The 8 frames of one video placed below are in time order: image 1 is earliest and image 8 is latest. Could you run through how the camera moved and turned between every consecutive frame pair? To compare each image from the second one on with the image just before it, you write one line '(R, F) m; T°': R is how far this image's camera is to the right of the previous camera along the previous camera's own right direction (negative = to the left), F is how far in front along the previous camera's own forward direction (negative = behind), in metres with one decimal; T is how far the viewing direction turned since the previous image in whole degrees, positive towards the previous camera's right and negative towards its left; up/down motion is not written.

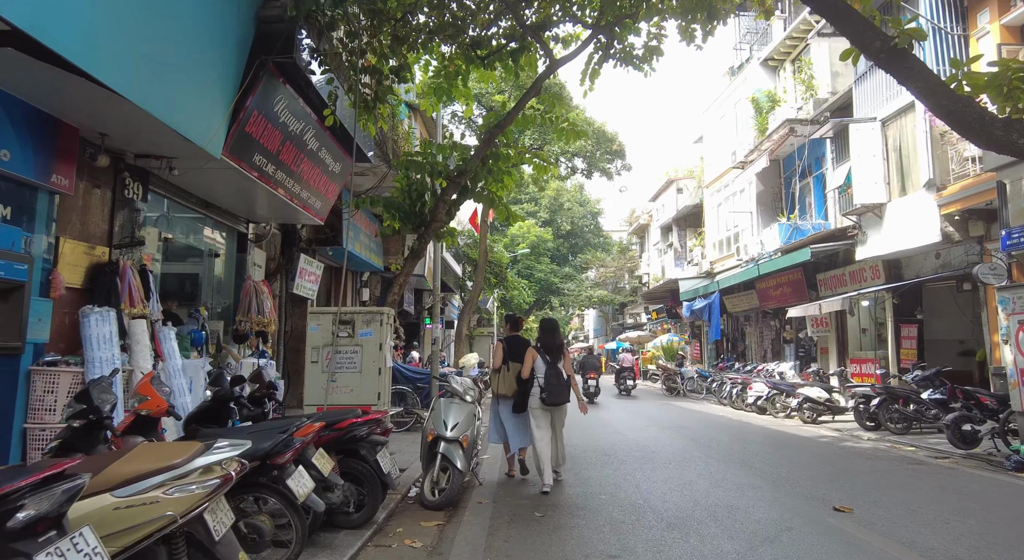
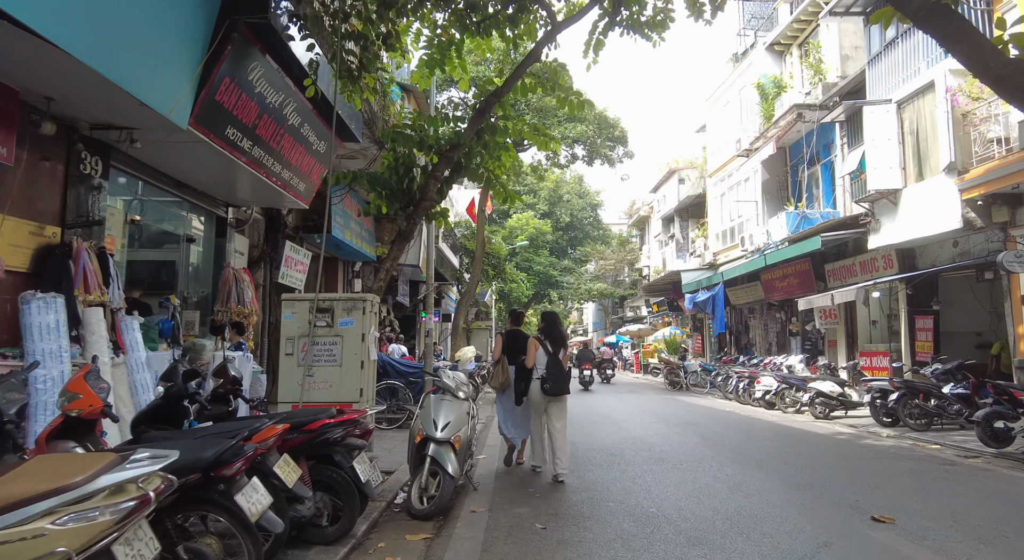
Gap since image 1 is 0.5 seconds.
(0.0, +0.6) m; 0°
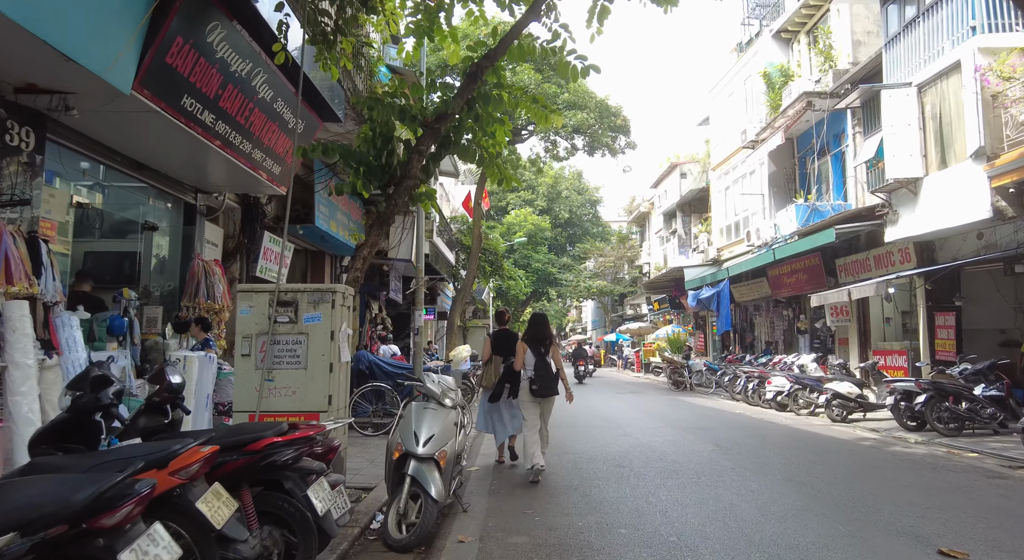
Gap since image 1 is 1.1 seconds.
(0.0, +0.7) m; 0°
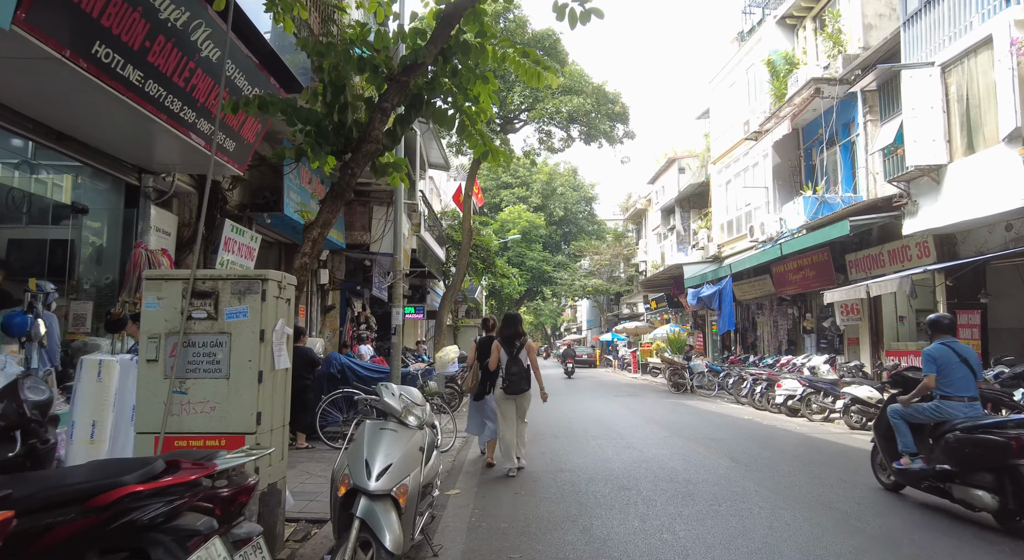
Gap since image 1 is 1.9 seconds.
(+0.1, +0.9) m; 0°
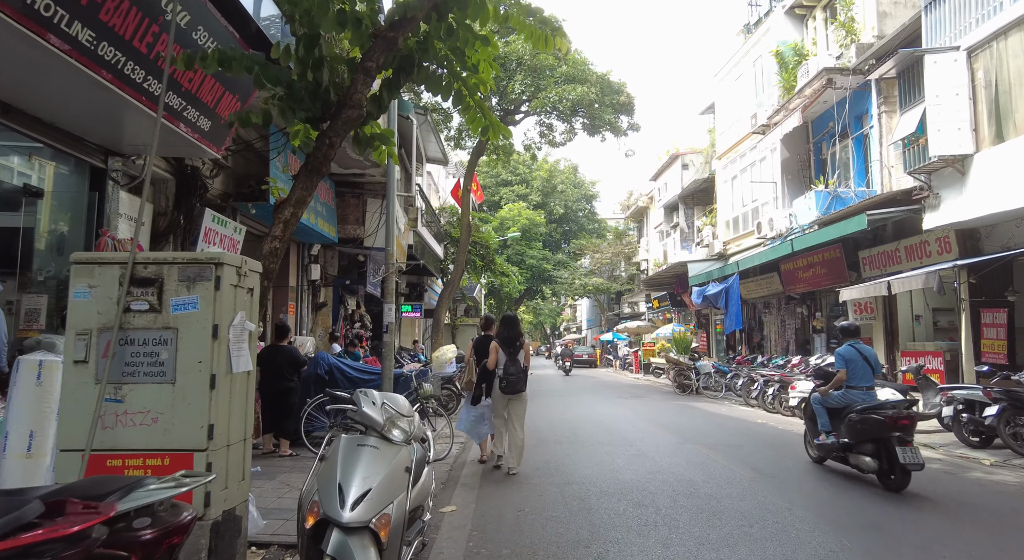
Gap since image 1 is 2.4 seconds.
(0.0, +0.6) m; 0°
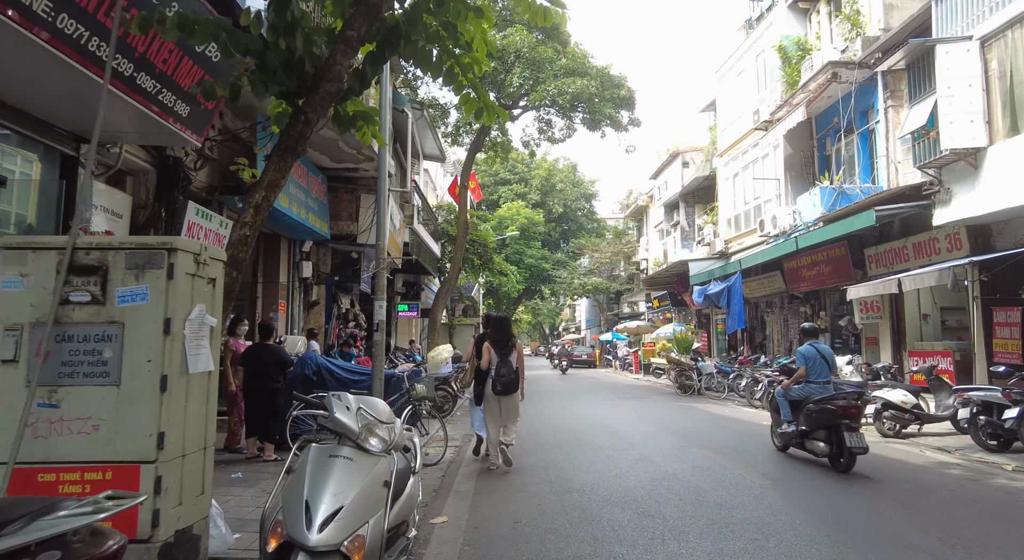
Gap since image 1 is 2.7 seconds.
(0.0, +0.3) m; 0°
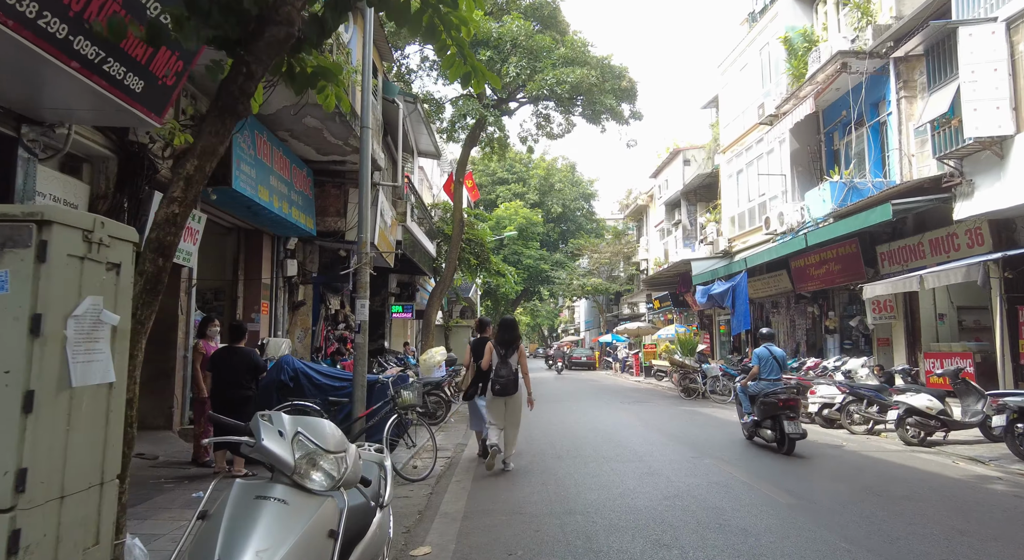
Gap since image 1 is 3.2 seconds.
(0.0, +0.6) m; 0°
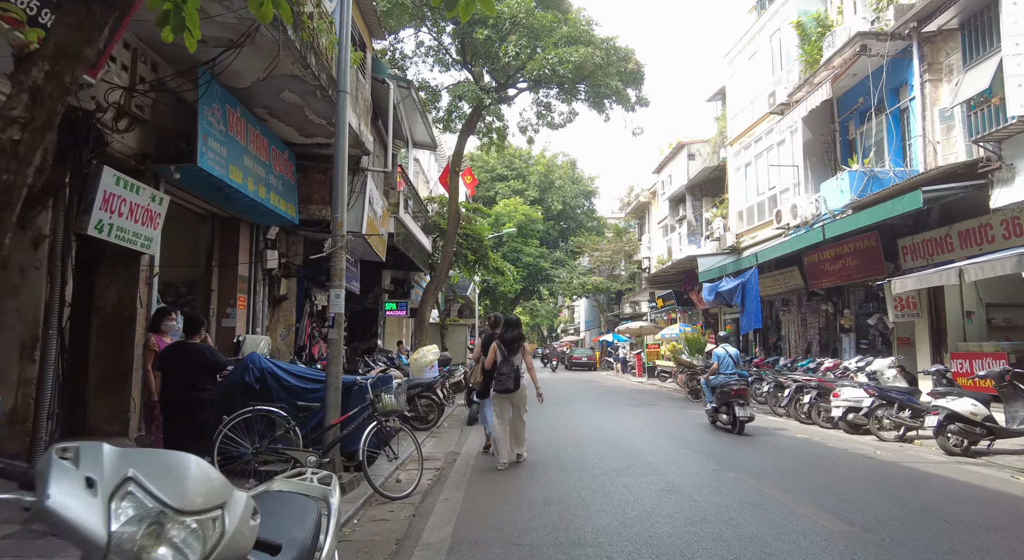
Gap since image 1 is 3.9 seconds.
(0.0, +0.8) m; 0°
